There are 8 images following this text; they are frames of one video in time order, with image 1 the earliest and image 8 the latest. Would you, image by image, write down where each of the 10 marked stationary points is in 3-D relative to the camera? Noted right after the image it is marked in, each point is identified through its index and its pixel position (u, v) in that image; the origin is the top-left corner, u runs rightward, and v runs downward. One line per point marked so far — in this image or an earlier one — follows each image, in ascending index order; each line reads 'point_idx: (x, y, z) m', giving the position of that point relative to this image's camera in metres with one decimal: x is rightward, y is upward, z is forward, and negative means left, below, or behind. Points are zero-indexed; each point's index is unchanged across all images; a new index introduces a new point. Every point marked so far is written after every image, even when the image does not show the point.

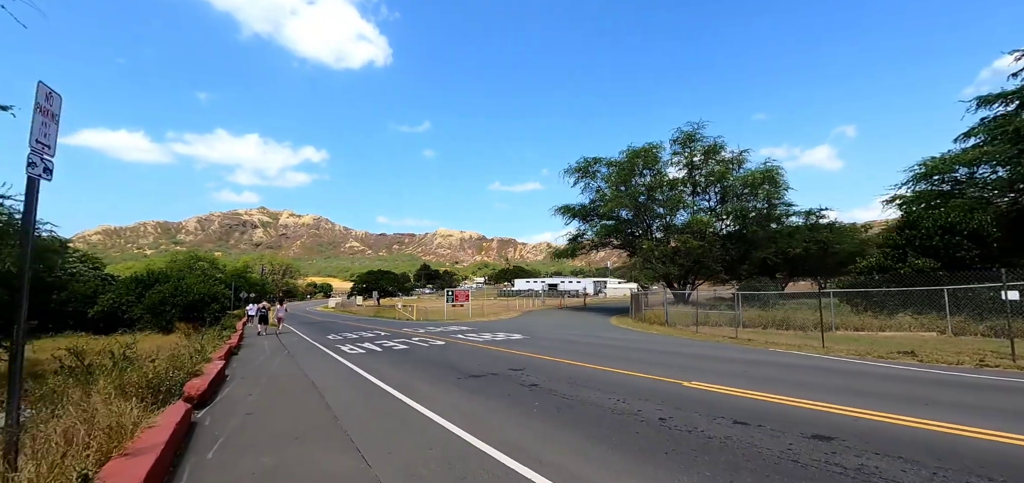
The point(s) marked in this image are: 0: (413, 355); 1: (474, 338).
0: (-2.8, -3.2, +12.2) m
1: (-1.5, -3.8, +16.9) m
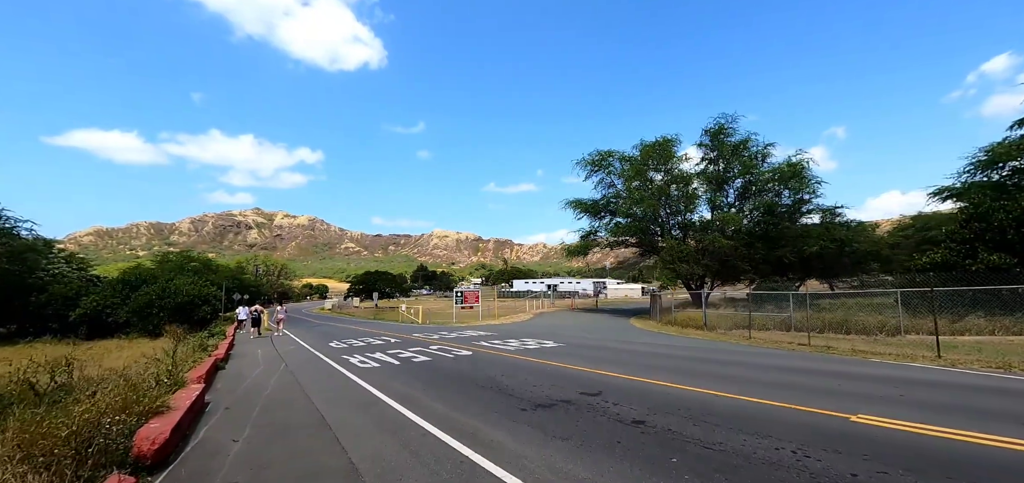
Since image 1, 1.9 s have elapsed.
0: (-1.6, -3.0, +9.9) m
1: (-0.3, -3.6, +14.6) m
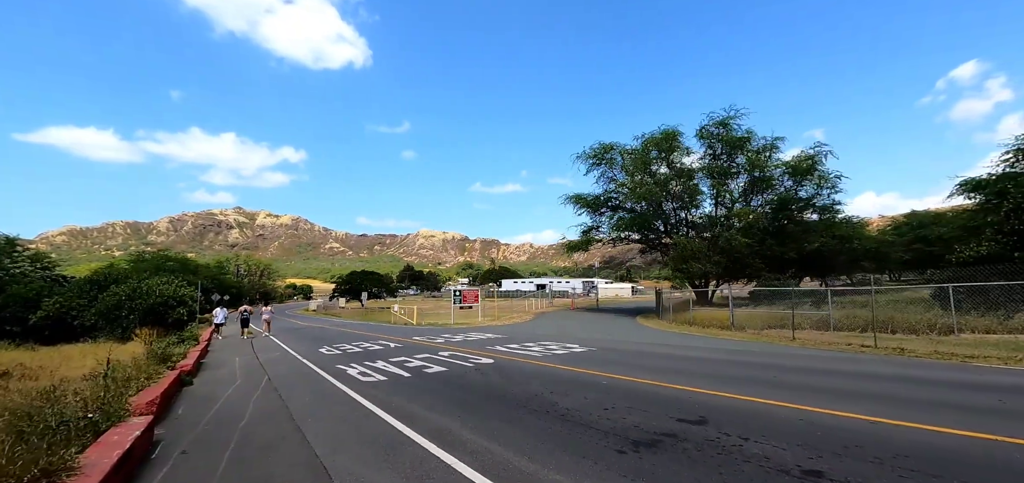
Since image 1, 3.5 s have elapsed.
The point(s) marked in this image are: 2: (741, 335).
0: (-0.8, -2.7, +7.9) m
1: (+0.3, -3.3, +12.7) m
2: (+9.7, -3.9, +17.8) m
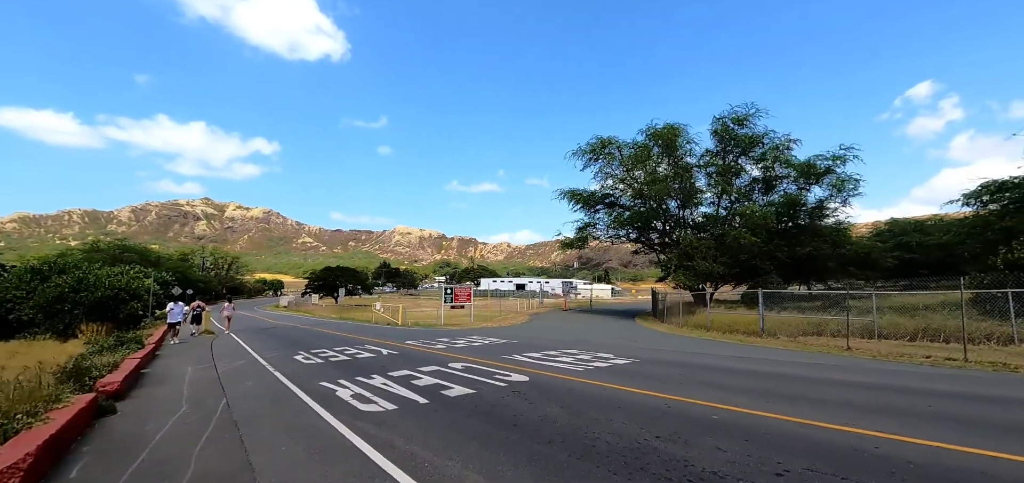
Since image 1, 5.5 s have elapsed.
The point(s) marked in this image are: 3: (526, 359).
0: (+0.1, -2.3, +5.6) m
1: (+0.9, -3.0, +10.4) m
2: (+10.0, -3.8, +16.0) m
3: (+0.4, -3.0, +10.8) m
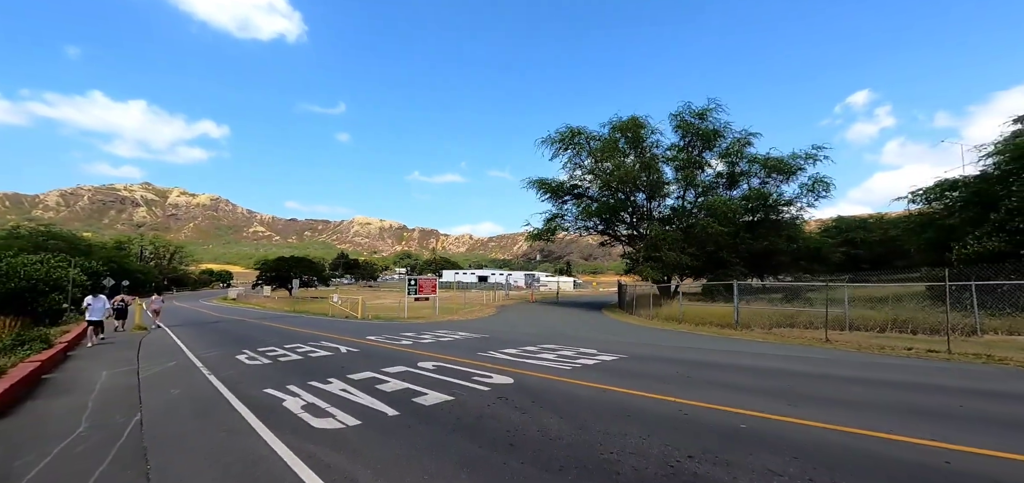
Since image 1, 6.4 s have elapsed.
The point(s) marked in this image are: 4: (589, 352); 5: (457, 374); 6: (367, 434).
0: (0.0, -2.1, +4.6) m
1: (+0.4, -2.6, +9.5) m
2: (+9.0, -3.5, +15.8) m
3: (-0.2, -2.7, +9.8) m
4: (+1.9, -2.7, +10.3) m
5: (-1.0, -2.4, +7.8) m
6: (-1.6, -2.1, +4.7) m
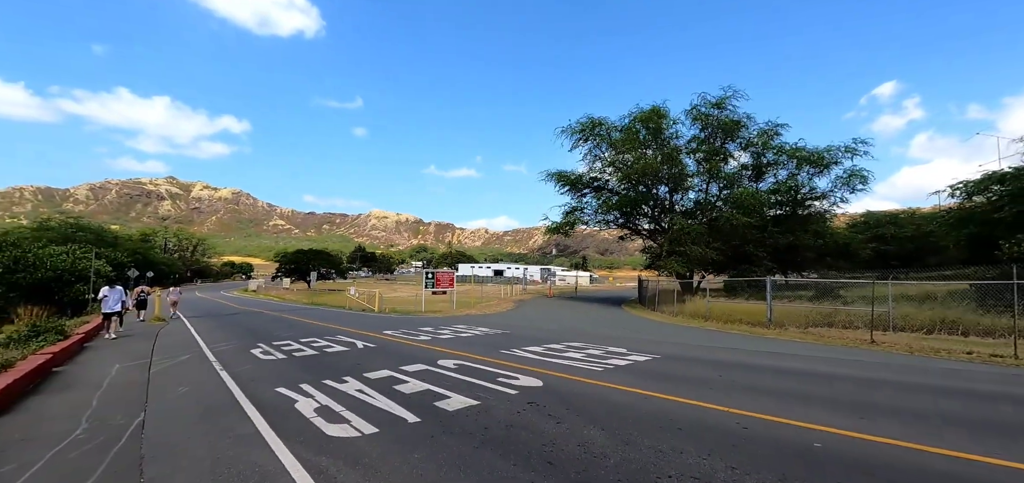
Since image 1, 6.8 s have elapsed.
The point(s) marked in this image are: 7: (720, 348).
0: (+0.4, -2.0, +4.0) m
1: (+1.0, -2.5, +8.9) m
2: (+9.7, -3.2, +15.0) m
3: (+0.4, -2.5, +9.2) m
4: (+2.4, -2.5, +9.6) m
5: (-0.5, -2.3, +7.2) m
6: (-1.3, -2.0, +4.2) m
7: (+5.9, -3.0, +12.0) m
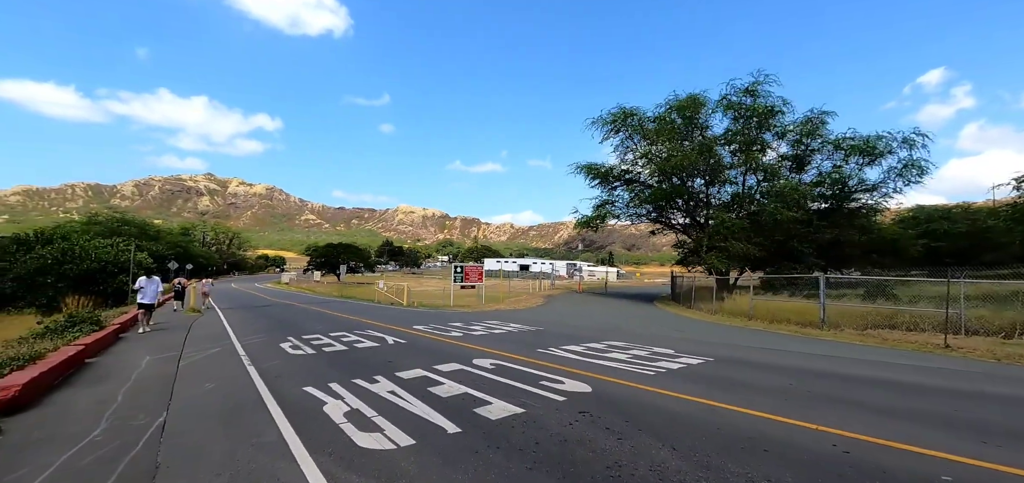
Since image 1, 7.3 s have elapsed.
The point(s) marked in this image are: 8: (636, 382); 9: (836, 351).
0: (+0.8, -1.9, +3.4) m
1: (+1.7, -2.3, +8.2) m
2: (+10.8, -3.0, +13.8) m
3: (+1.1, -2.3, +8.6) m
4: (+3.2, -2.3, +8.9) m
5: (+0.1, -2.1, +6.6) m
6: (-0.8, -1.9, +3.7) m
7: (+6.8, -2.8, +11.1) m
8: (+1.9, -2.1, +6.5) m
9: (+8.5, -2.9, +11.1) m
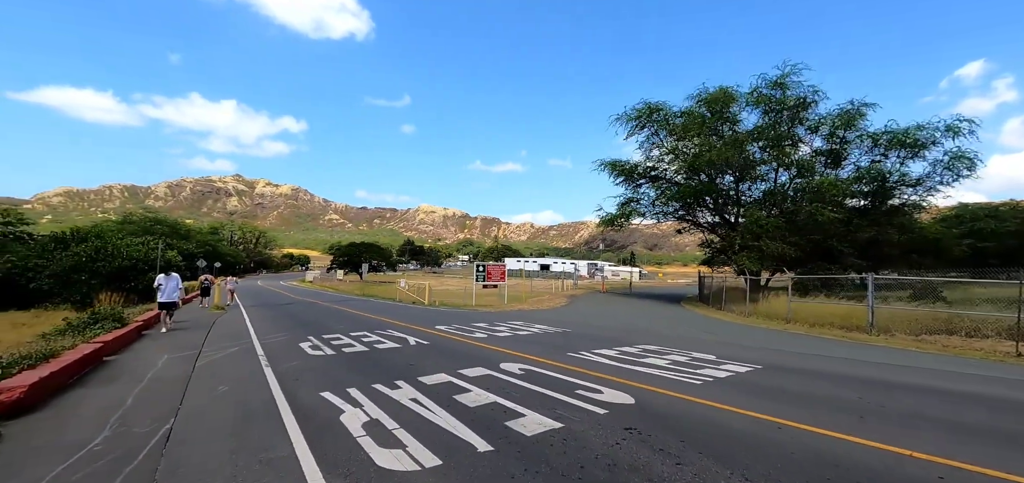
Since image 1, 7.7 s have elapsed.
0: (+1.1, -1.8, +2.8) m
1: (+2.2, -2.2, +7.6) m
2: (+11.6, -3.0, +12.7) m
3: (+1.7, -2.2, +8.0) m
4: (+3.8, -2.2, +8.2) m
5: (+0.6, -2.0, +6.1) m
6: (-0.4, -1.8, +3.2) m
7: (+7.4, -2.8, +10.2) m
8: (+2.3, -2.1, +5.8) m
9: (+9.1, -2.8, +10.2) m
